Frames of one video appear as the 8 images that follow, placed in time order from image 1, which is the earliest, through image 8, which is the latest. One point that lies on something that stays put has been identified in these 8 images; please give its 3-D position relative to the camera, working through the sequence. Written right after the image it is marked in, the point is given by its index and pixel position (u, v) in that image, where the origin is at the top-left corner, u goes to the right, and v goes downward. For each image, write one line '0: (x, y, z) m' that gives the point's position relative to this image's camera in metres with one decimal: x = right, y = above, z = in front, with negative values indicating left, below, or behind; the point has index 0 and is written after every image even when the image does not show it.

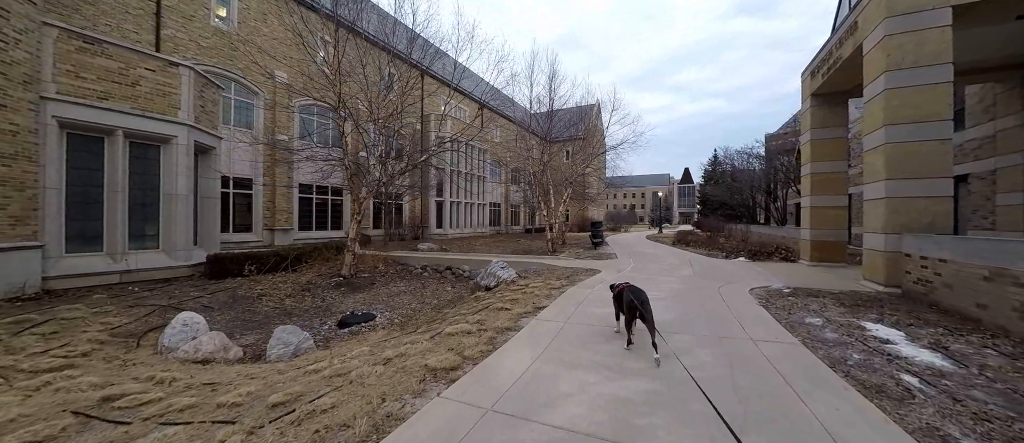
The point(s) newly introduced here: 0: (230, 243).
0: (-15.4, -1.1, +17.6) m
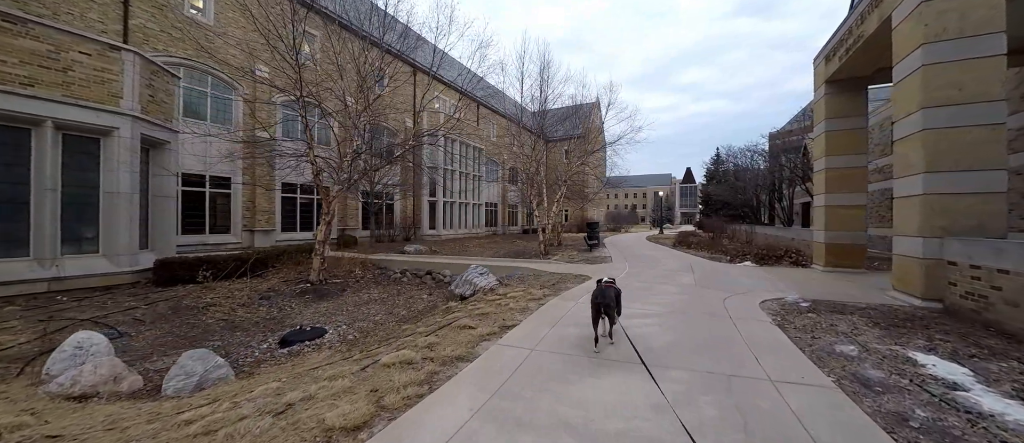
0: (-15.9, -1.2, +16.7) m
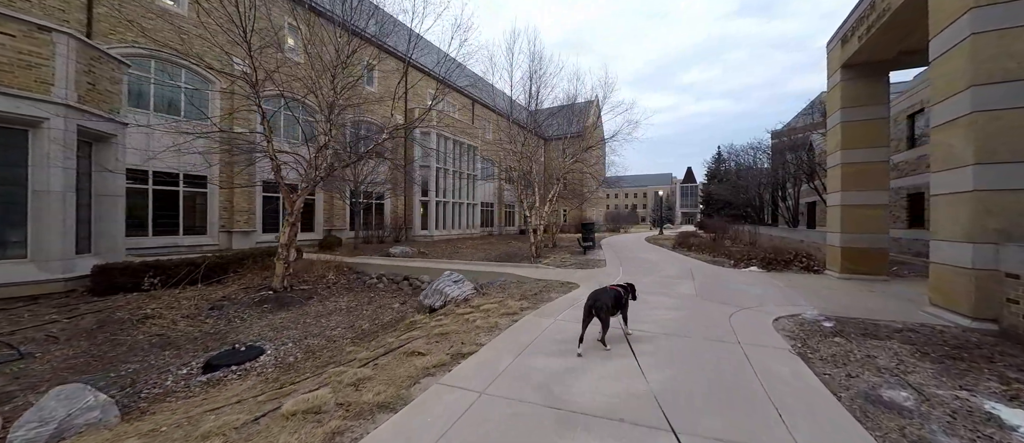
0: (-16.4, -1.2, +15.9) m
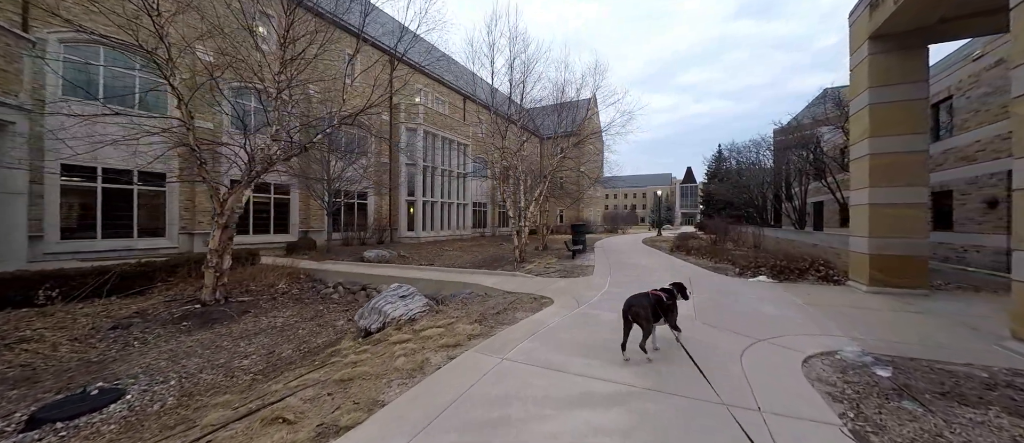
0: (-17.1, -1.3, +14.6) m
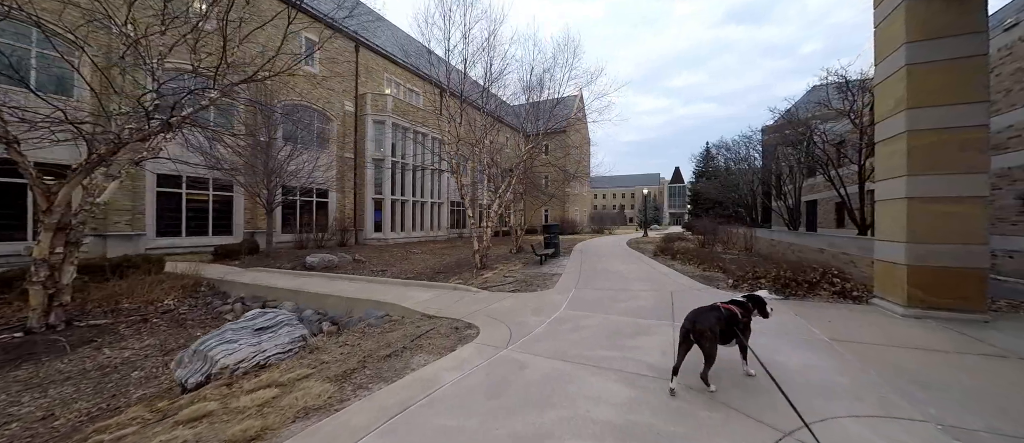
0: (-18.6, -1.3, +12.3) m
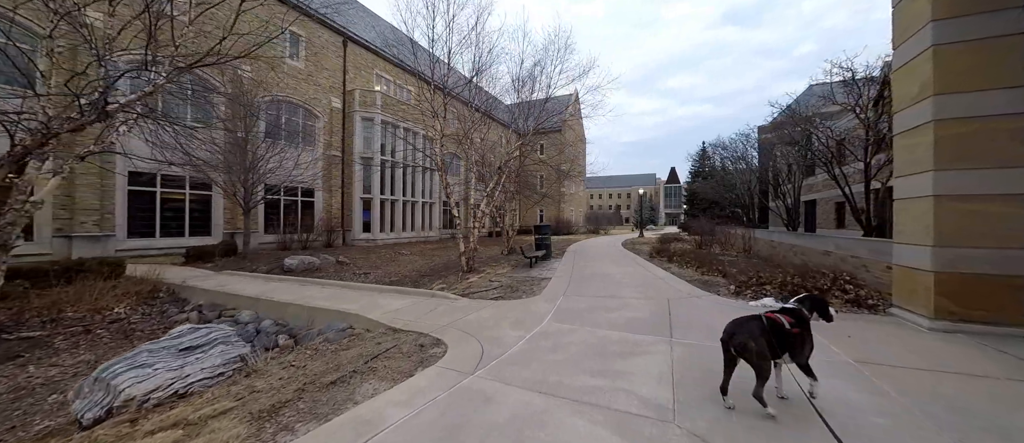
0: (-19.0, -1.3, +11.5) m
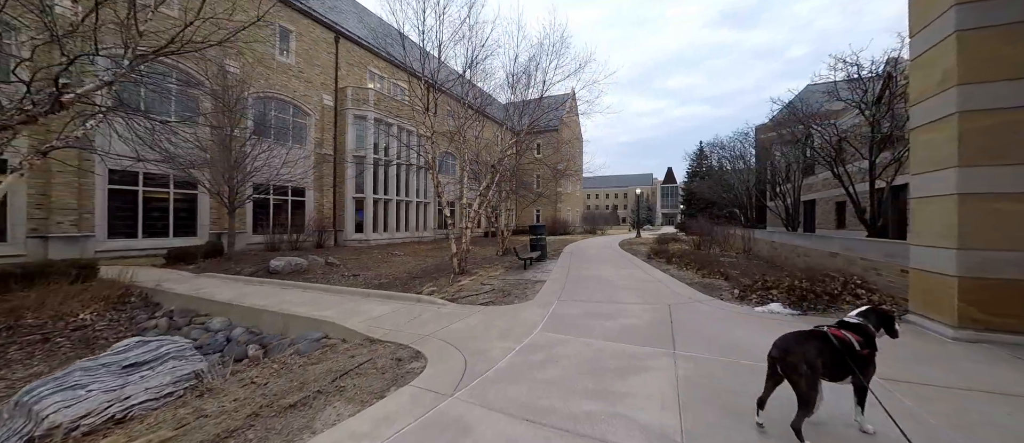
0: (-19.2, -1.3, +10.9) m
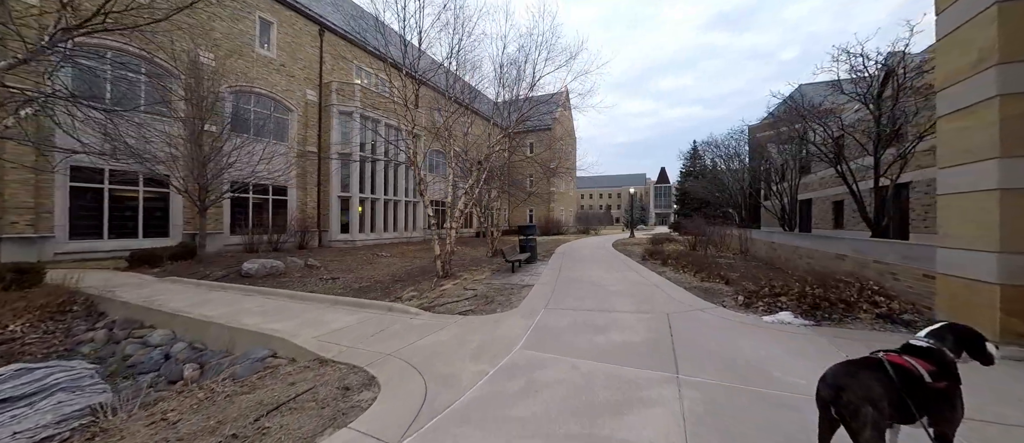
0: (-19.6, -1.3, +10.0) m
